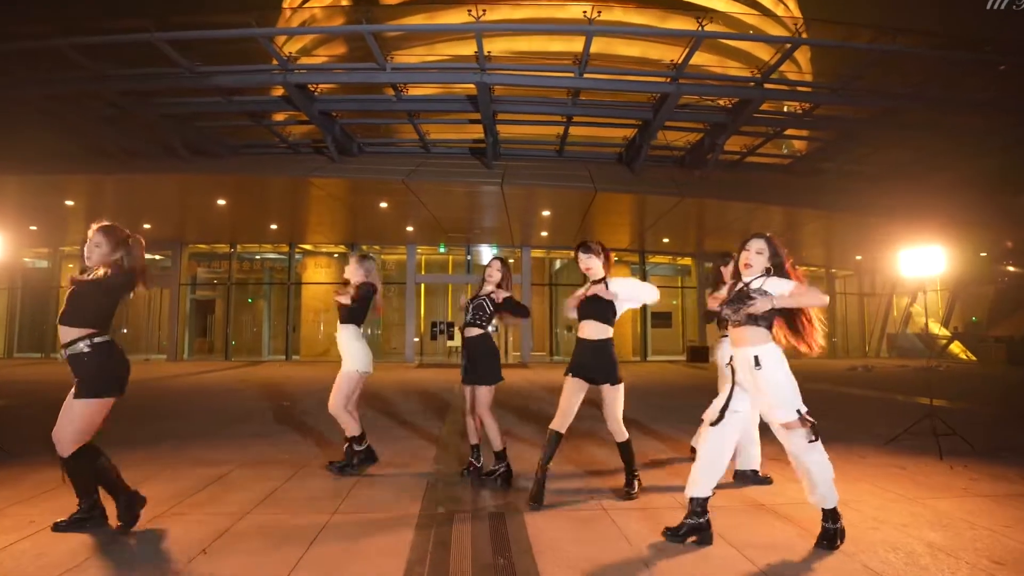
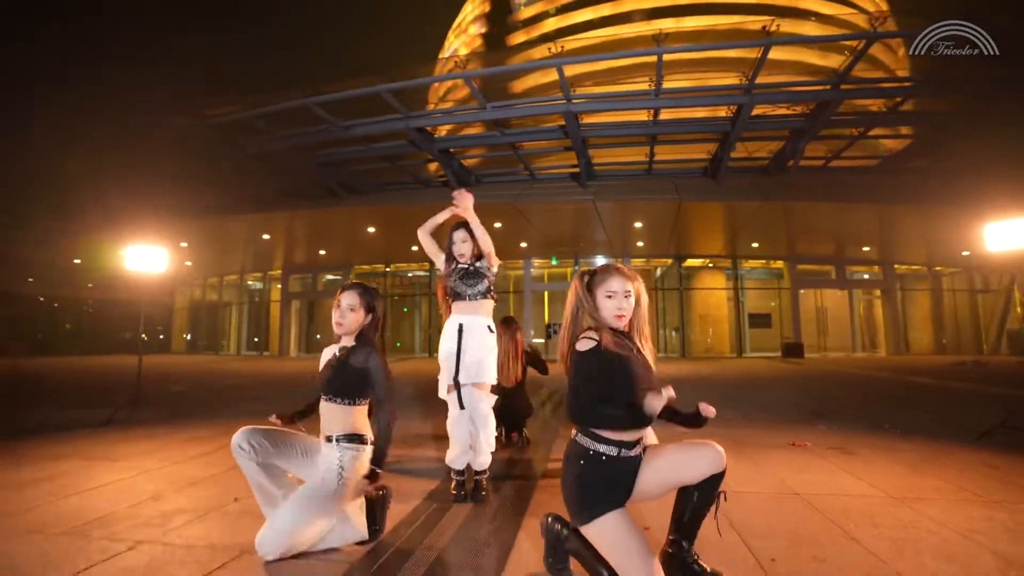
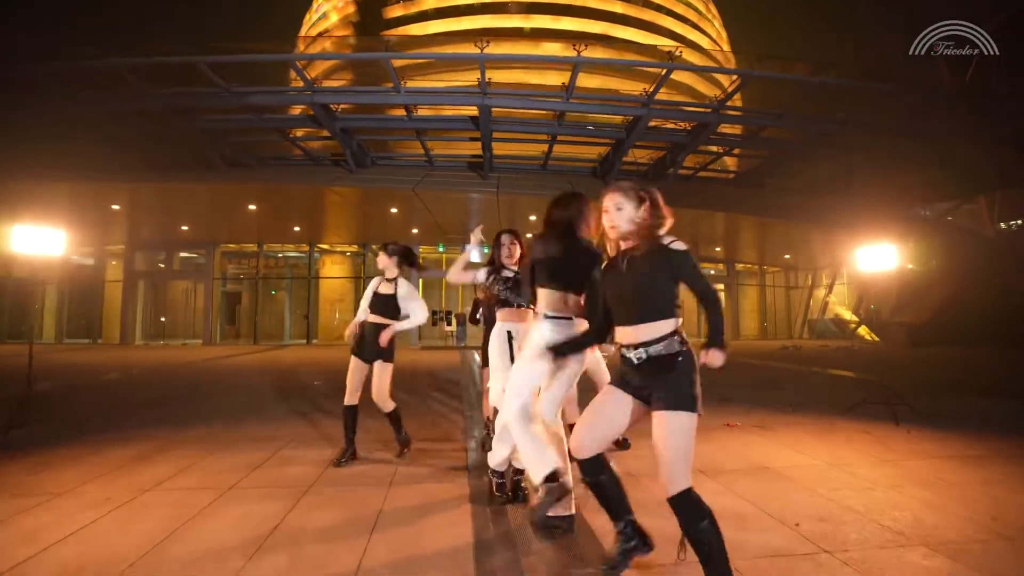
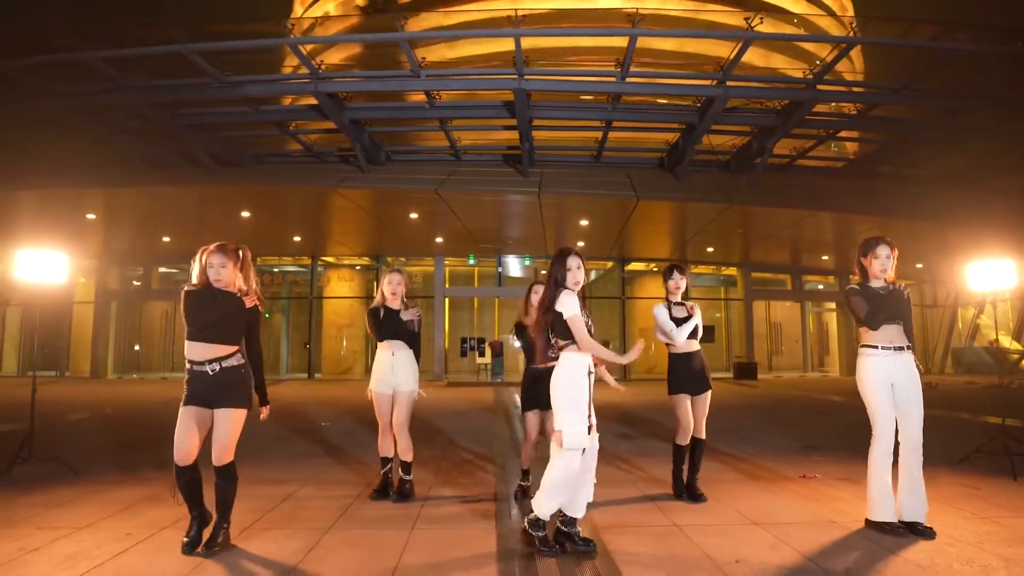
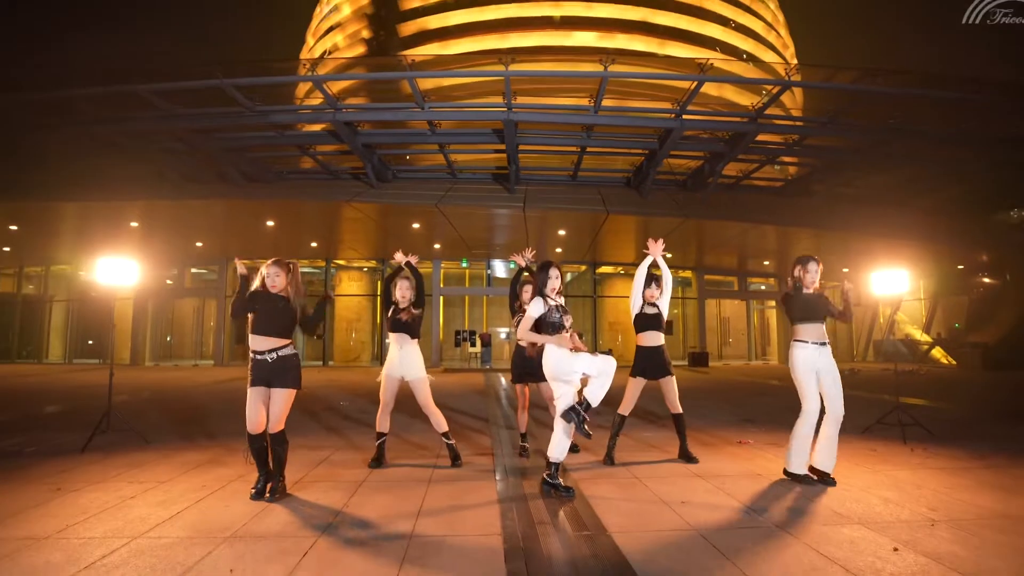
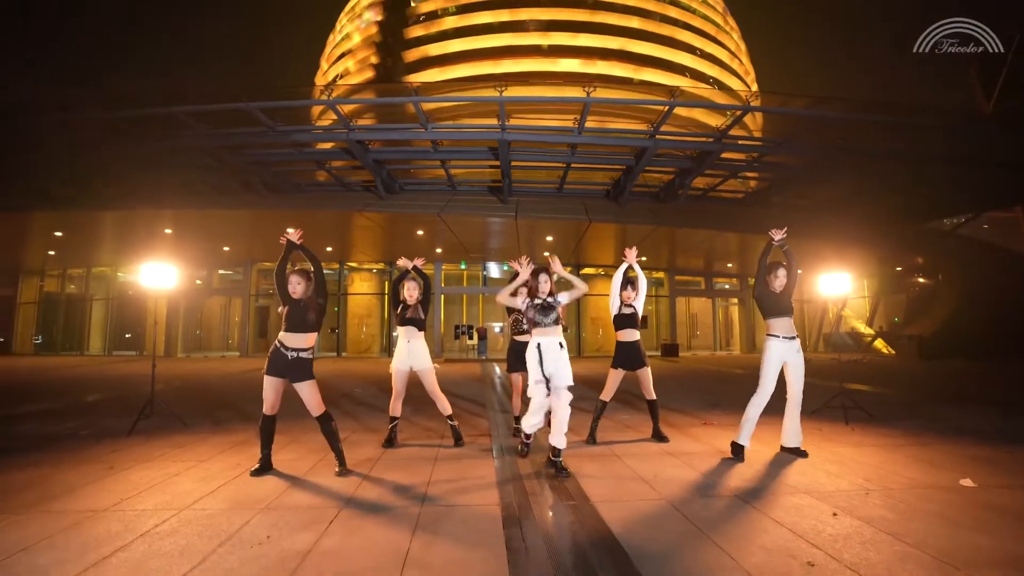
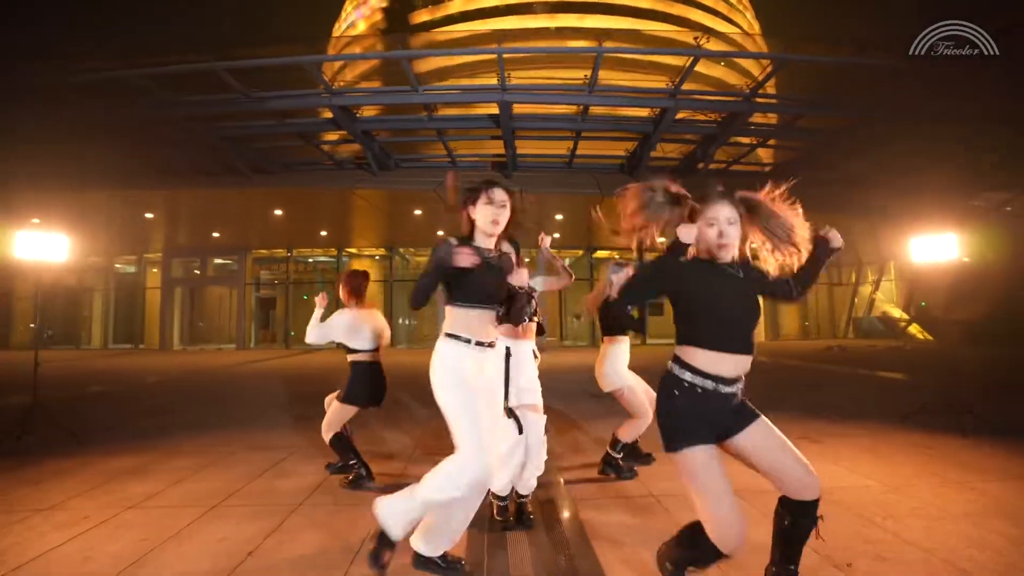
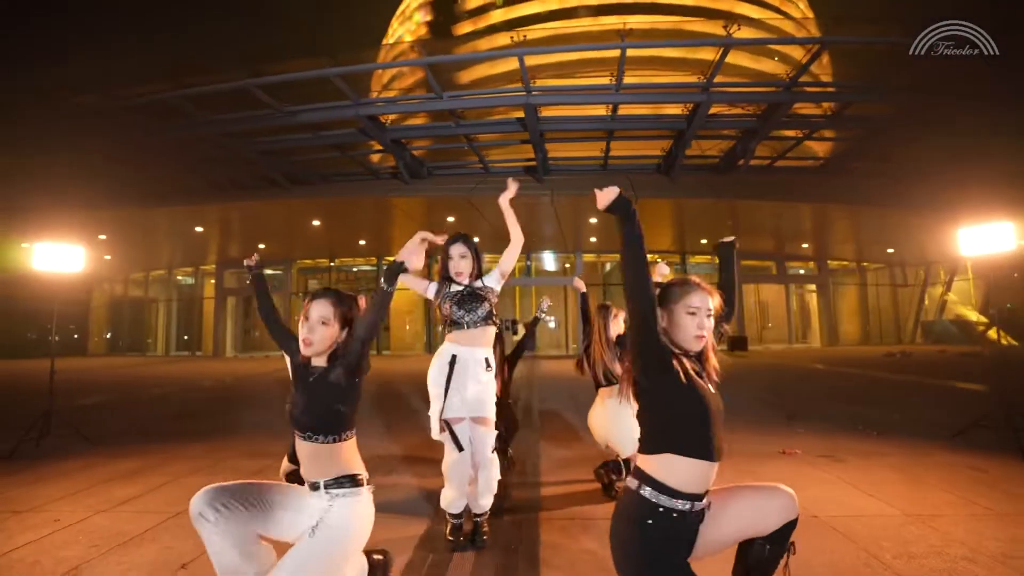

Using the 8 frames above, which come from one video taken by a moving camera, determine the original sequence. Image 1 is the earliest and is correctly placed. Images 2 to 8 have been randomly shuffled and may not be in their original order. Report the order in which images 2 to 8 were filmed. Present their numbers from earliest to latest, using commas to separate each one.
4, 5, 6, 3, 7, 8, 2
